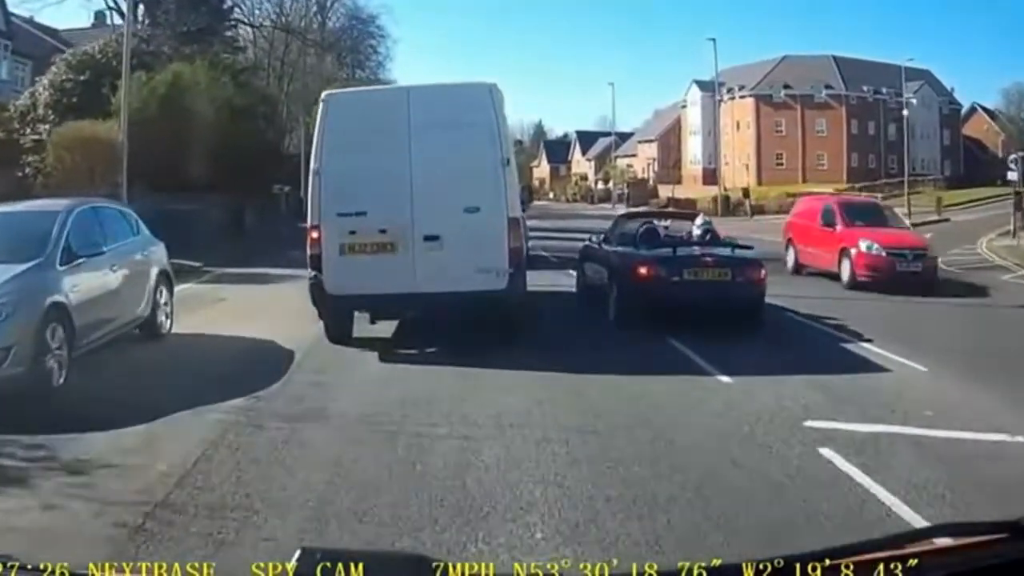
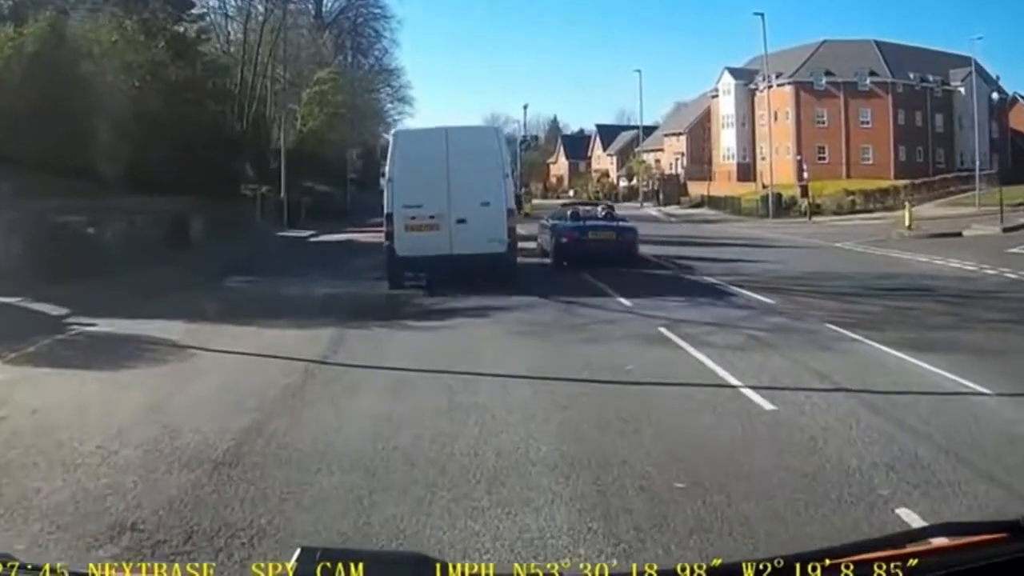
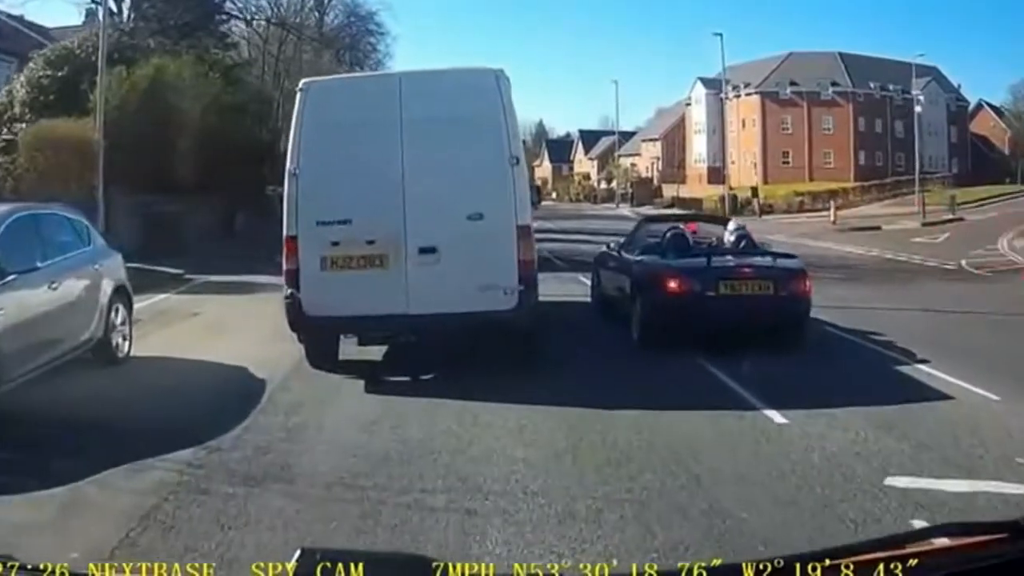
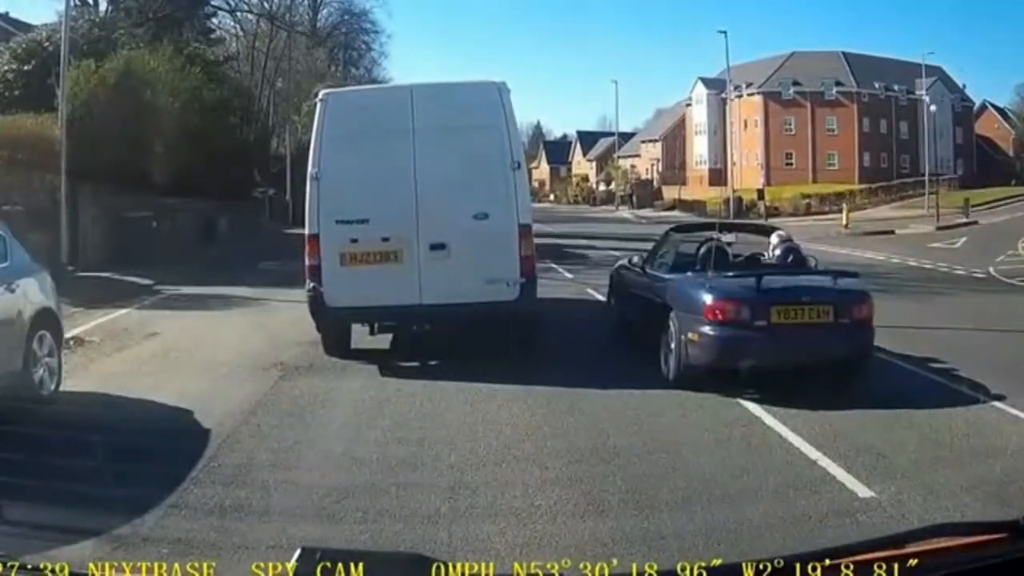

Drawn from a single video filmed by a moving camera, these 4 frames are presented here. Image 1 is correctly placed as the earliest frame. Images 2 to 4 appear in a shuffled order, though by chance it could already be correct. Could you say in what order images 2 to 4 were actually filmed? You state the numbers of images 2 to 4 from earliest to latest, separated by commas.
3, 4, 2
